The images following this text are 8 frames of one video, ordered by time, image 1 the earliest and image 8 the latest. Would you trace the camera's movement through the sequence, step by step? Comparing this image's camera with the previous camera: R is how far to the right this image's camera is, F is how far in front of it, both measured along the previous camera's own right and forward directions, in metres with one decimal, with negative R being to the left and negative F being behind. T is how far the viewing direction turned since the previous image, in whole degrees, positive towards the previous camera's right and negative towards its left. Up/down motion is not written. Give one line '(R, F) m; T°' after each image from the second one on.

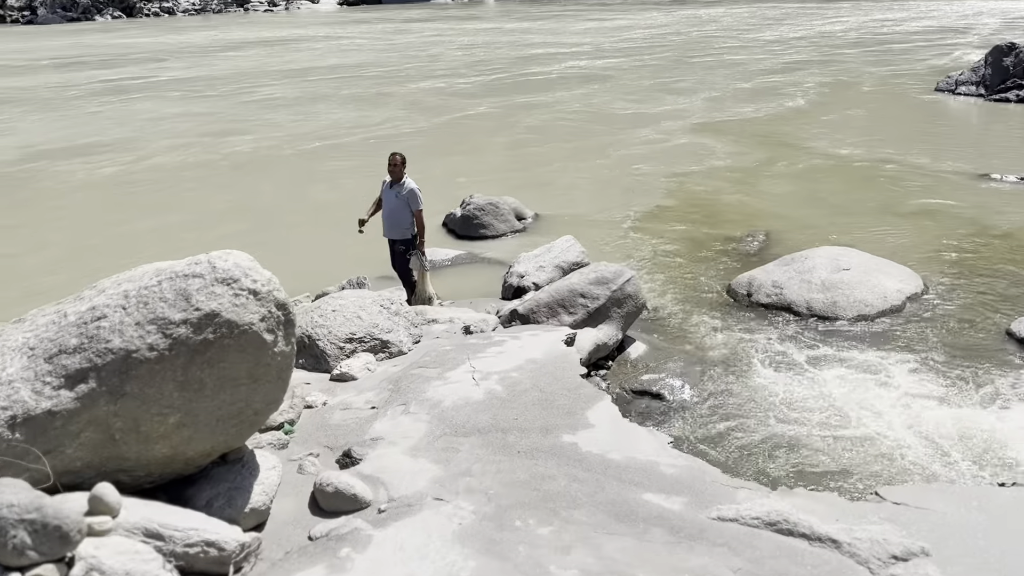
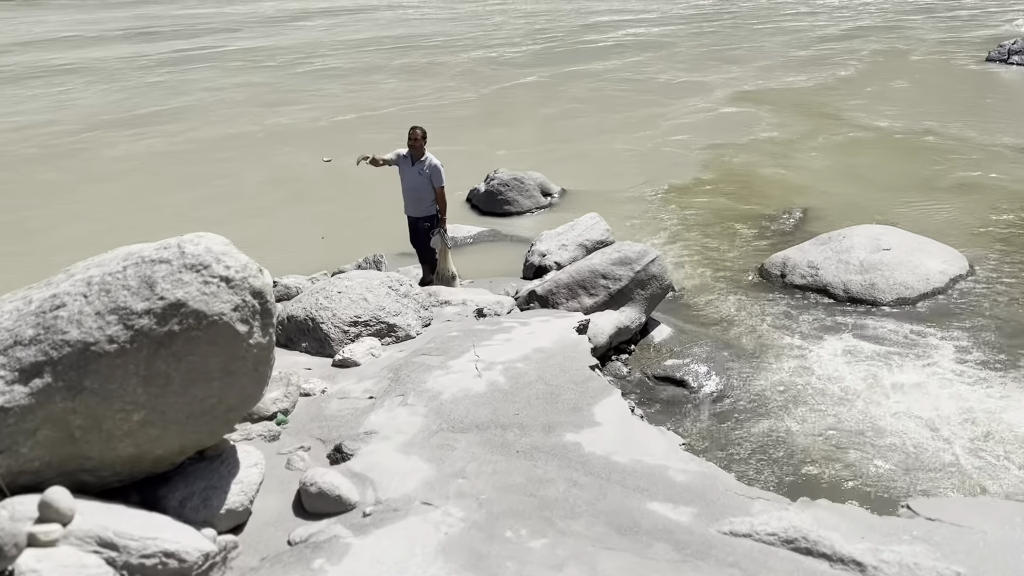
(+0.2, +0.3) m; -2°
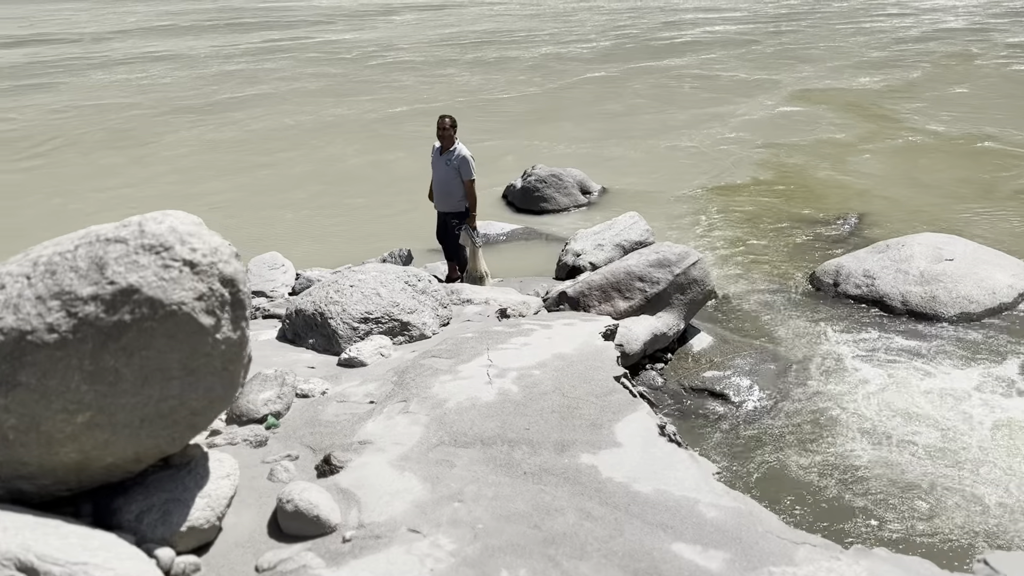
(+0.1, +0.5) m; -3°
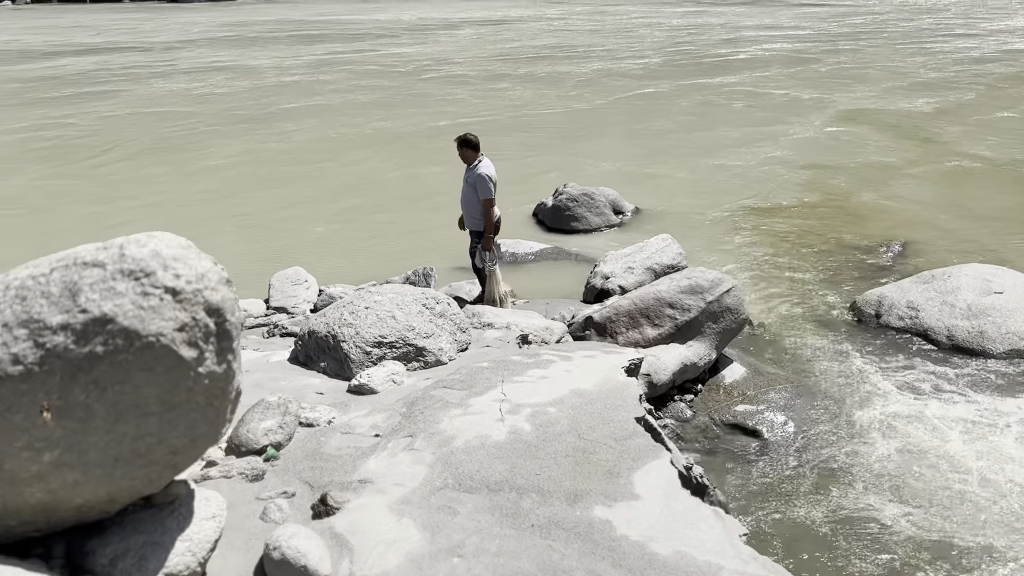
(+0.1, +0.2) m; -2°
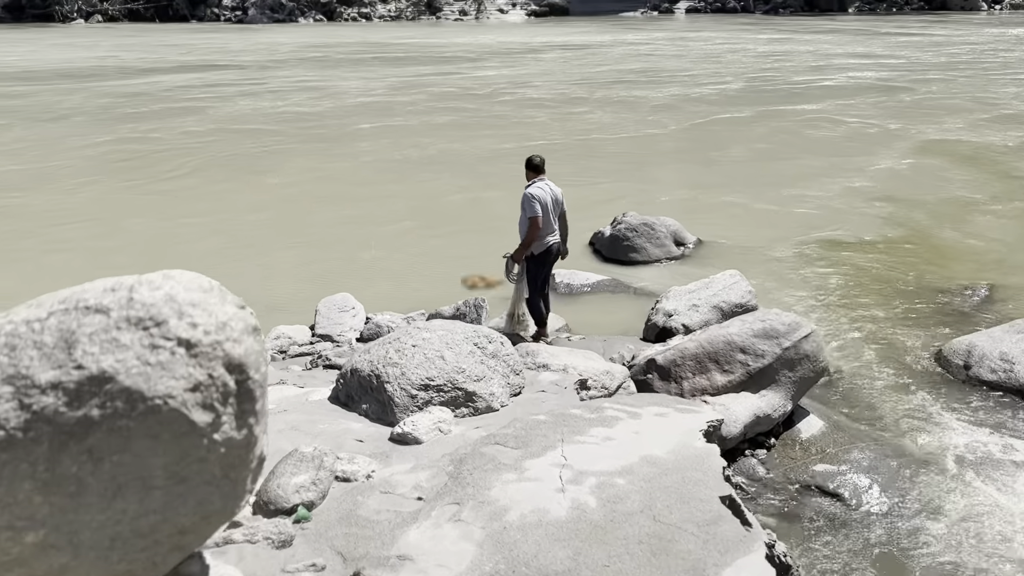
(-0.1, +0.4) m; -3°
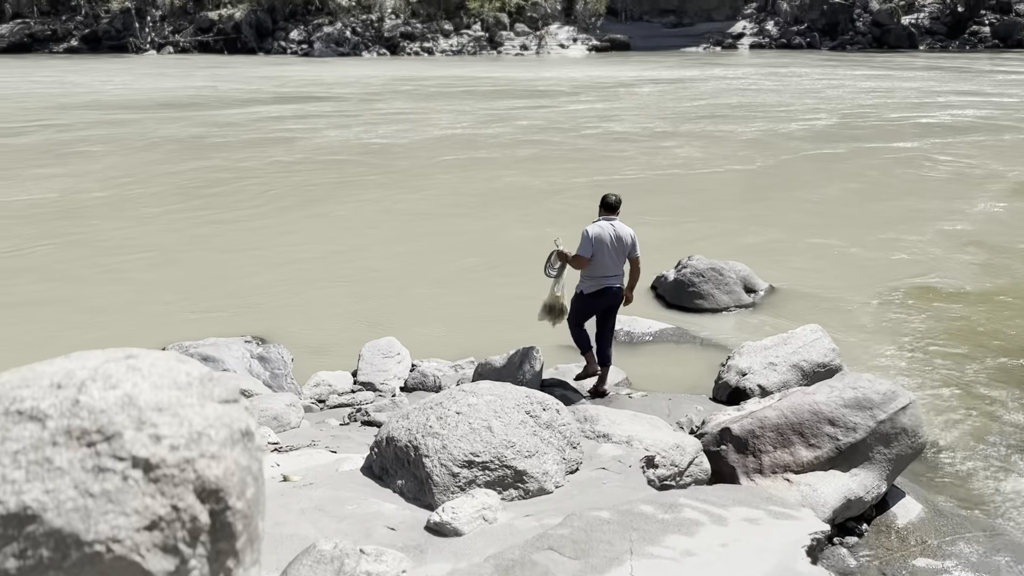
(0.0, +0.6) m; -4°
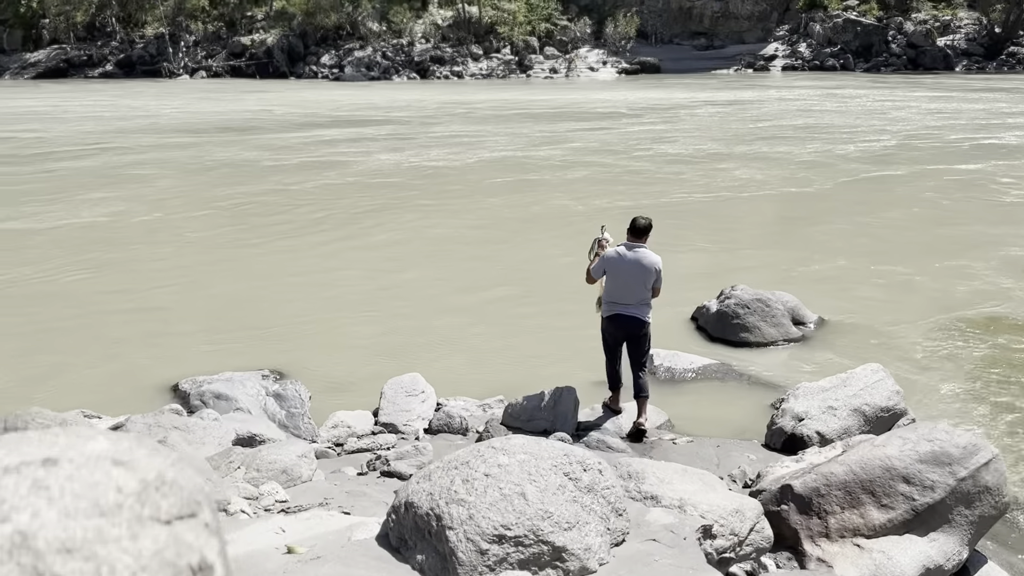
(0.0, +0.5) m; -2°
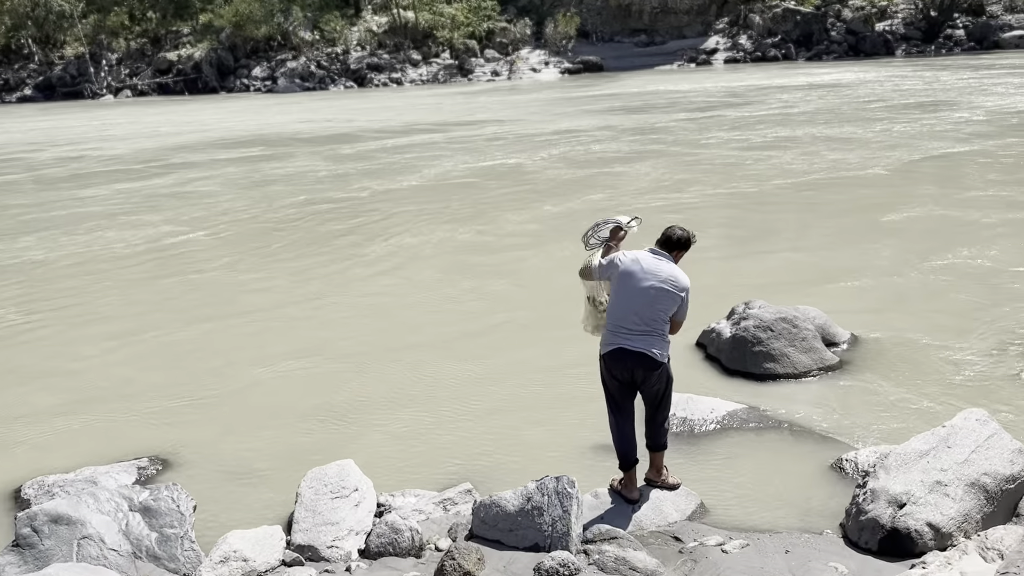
(0.0, +2.0) m; +3°
